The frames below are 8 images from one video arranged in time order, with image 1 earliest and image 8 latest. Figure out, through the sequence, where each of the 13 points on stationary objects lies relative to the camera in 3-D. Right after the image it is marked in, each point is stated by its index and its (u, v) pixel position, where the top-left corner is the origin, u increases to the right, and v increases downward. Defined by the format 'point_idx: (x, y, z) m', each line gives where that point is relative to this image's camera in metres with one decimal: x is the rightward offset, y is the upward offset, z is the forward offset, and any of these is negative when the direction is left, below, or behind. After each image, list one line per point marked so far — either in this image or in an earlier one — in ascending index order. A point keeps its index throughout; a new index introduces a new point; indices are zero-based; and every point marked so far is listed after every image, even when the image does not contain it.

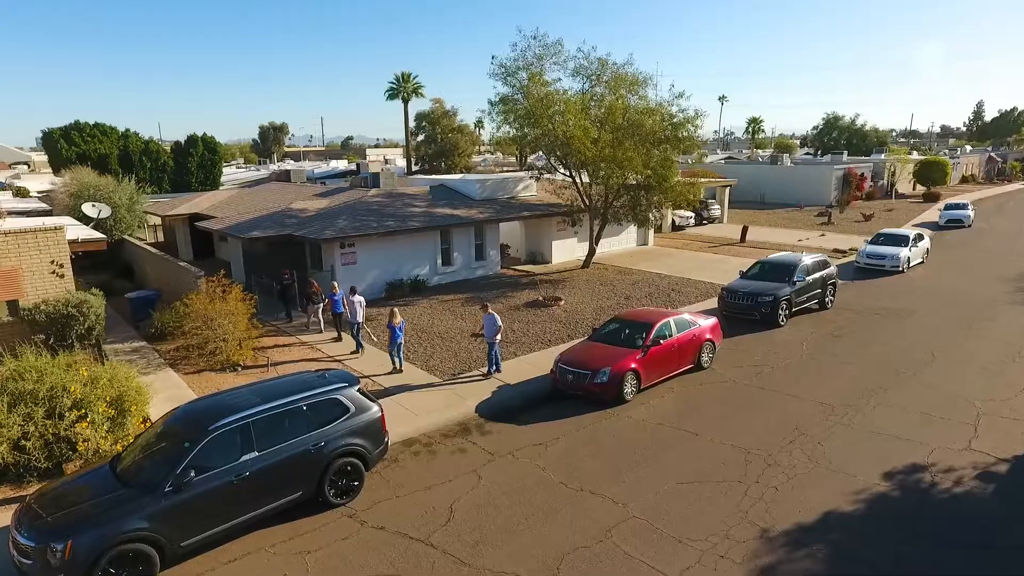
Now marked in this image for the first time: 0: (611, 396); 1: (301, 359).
0: (+1.7, -1.9, +11.0) m
1: (-4.6, -1.6, +13.5) m
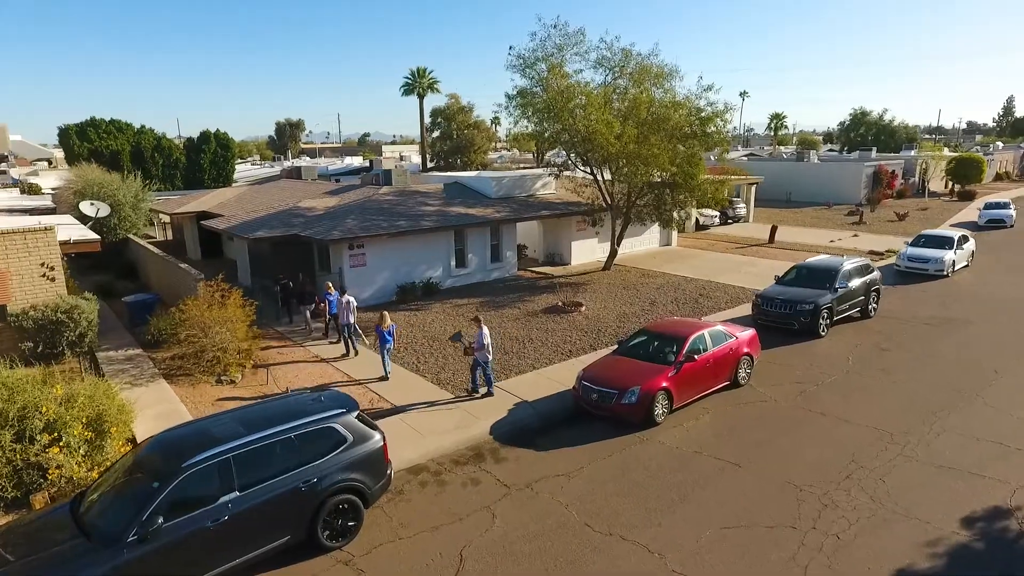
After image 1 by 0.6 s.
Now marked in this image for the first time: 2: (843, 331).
0: (+2.0, -2.1, +9.9) m
1: (-4.3, -1.7, +12.6) m
2: (+7.9, -1.0, +14.8) m
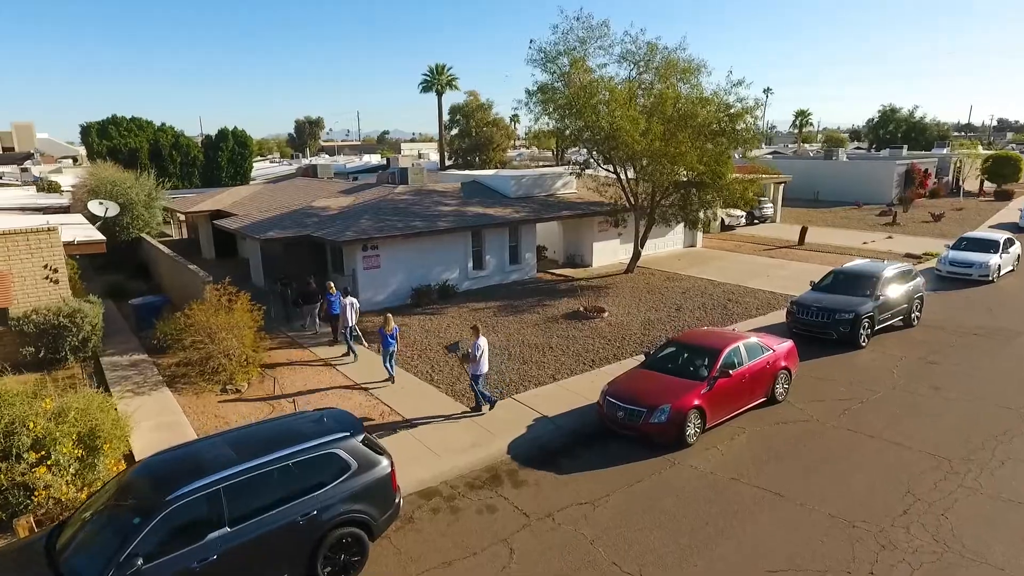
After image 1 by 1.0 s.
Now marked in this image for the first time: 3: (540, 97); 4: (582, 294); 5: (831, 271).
0: (+2.3, -2.2, +9.1) m
1: (-3.9, -1.8, +12.0) m
2: (+8.4, -1.2, +13.8) m
3: (+0.9, +6.0, +19.4) m
4: (+2.1, -0.2, +18.1) m
5: (+7.8, +0.4, +15.0) m
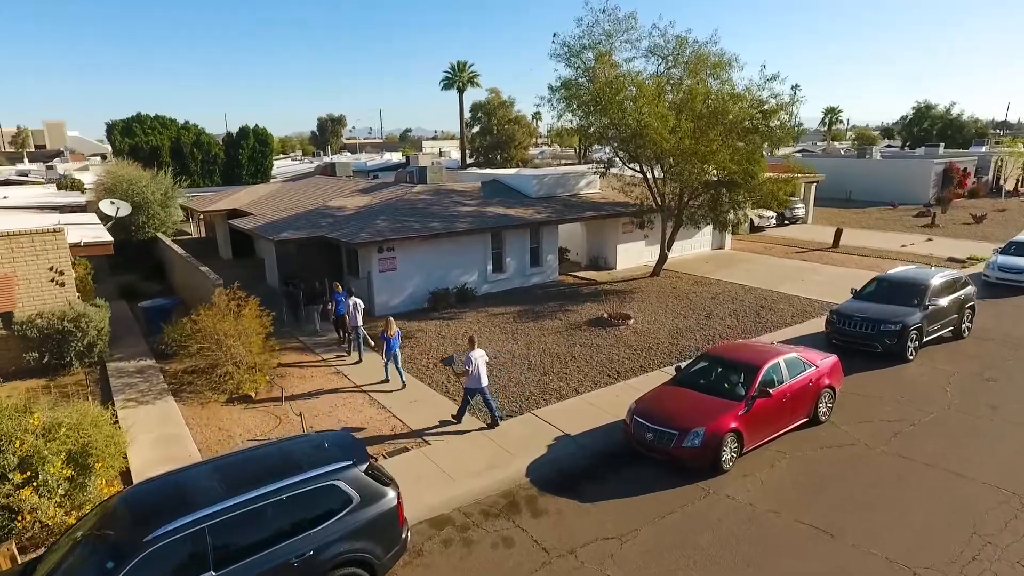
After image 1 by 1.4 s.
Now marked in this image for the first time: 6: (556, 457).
0: (+2.6, -2.4, +8.4) m
1: (-3.5, -1.9, +11.4) m
2: (+8.8, -1.4, +12.9) m
3: (+1.5, +5.9, +18.6) m
4: (+2.7, -0.3, +17.4) m
5: (+8.2, +0.2, +14.1) m
6: (+0.6, -2.5, +9.1) m
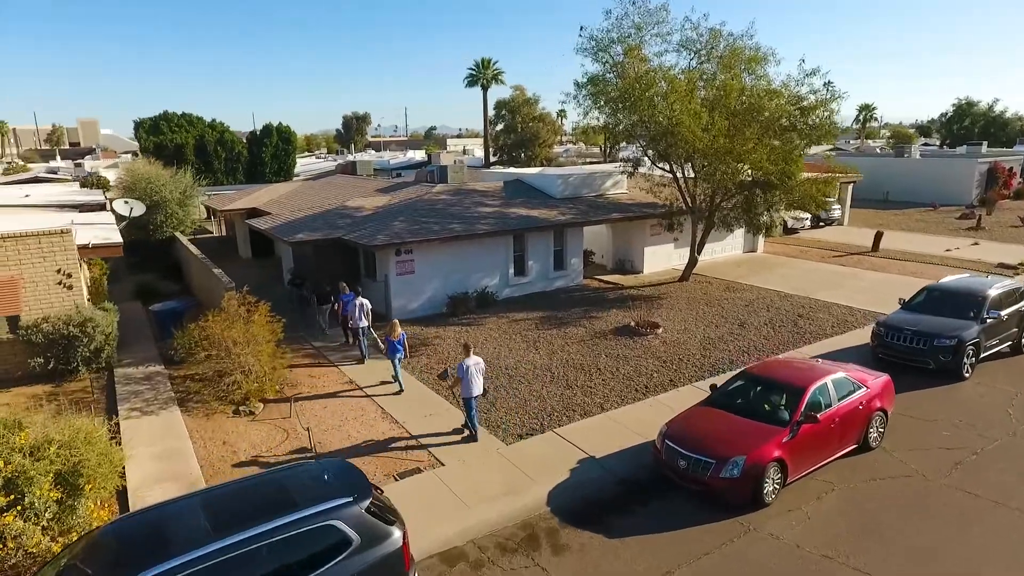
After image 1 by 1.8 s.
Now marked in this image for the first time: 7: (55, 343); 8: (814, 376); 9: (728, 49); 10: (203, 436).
0: (+2.8, -2.6, +7.6) m
1: (-3.2, -2.0, +10.9) m
2: (+9.2, -1.6, +11.8) m
3: (+2.2, +5.7, +17.8) m
4: (+3.3, -0.4, +16.6) m
5: (+8.7, 0.0, +13.1) m
6: (+0.9, -2.6, +8.4) m
7: (-8.2, -1.0, +11.1) m
8: (+4.3, -1.2, +8.7) m
9: (+6.1, +6.8, +17.5) m
10: (-4.8, -2.3, +9.7) m
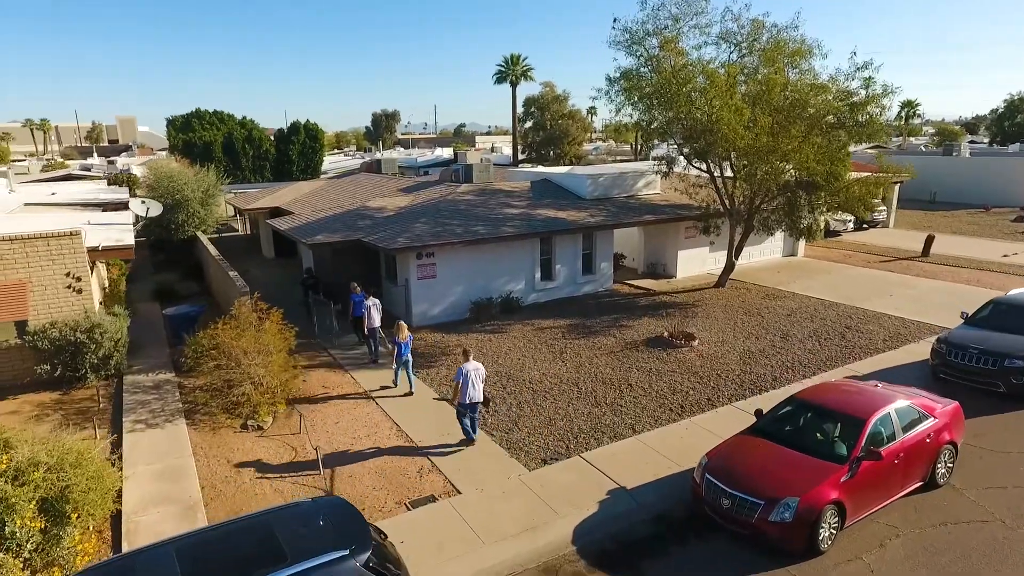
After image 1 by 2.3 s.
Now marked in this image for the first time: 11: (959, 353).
0: (+3.1, -2.8, +6.7) m
1: (-2.8, -2.1, +10.2) m
2: (+9.6, -1.9, +10.7) m
3: (+3.0, +5.6, +16.9) m
4: (+3.9, -0.6, +15.7) m
5: (+9.2, -0.2, +11.9) m
6: (+1.2, -2.8, +7.6) m
7: (-7.8, -1.1, +10.7) m
8: (+4.6, -1.5, +7.8) m
9: (+6.9, +6.6, +16.4) m
10: (-4.5, -2.4, +9.1) m
11: (+7.8, -1.1, +10.8) m
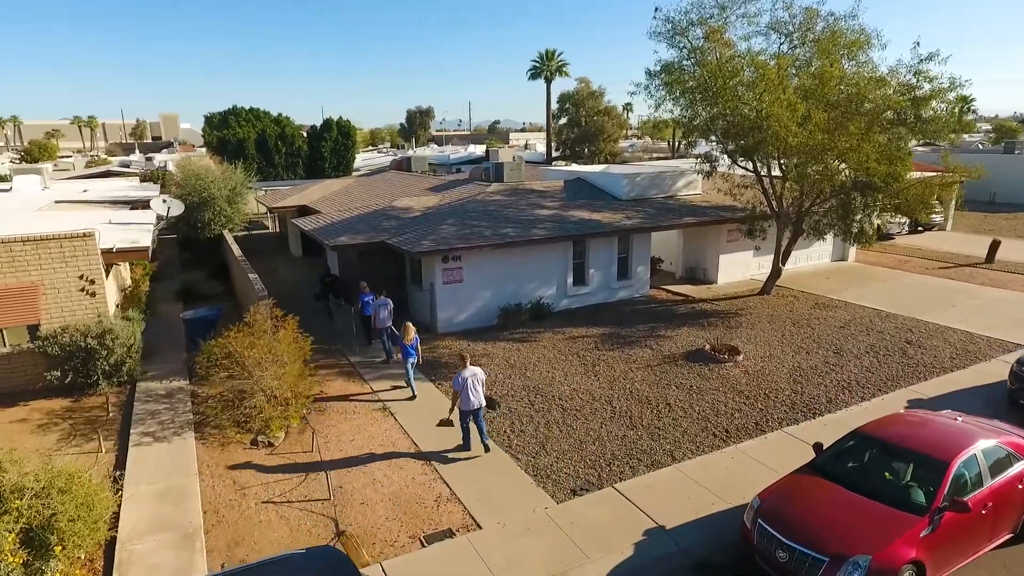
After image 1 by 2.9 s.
0: (+3.3, -3.0, +5.7) m
1: (-2.3, -2.3, +9.6) m
2: (+10.1, -2.2, +9.4) m
3: (+3.9, +5.4, +15.9) m
4: (+4.6, -0.8, +14.6) m
5: (+9.7, -0.5, +10.6) m
6: (+1.5, -3.0, +6.7) m
7: (-7.3, -1.1, +10.3) m
8: (+4.9, -1.7, +6.8) m
9: (+7.7, +6.3, +15.2) m
10: (-4.1, -2.5, +8.6) m
11: (+8.3, -1.4, +9.6) m
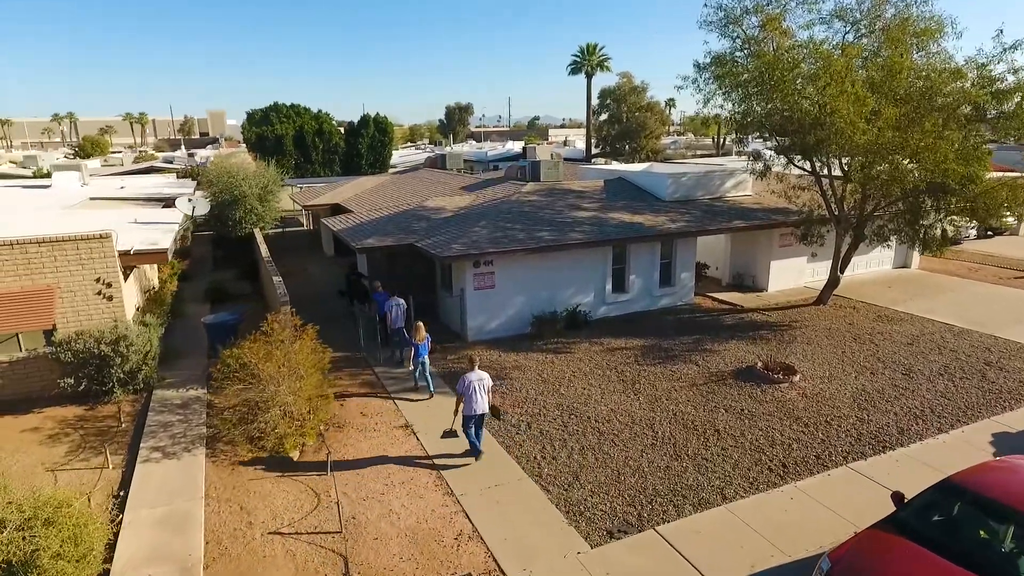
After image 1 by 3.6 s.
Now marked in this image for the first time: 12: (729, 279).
0: (+3.5, -3.3, +4.7) m
1: (-1.9, -2.4, +8.9) m
2: (+10.5, -2.5, +7.9) m
3: (+4.8, +5.2, +14.8) m
4: (+5.4, -1.0, +13.5) m
5: (+10.2, -0.8, +9.2) m
6: (+1.7, -3.2, +5.8) m
7: (-6.8, -1.2, +9.9) m
8: (+5.1, -2.0, +5.6) m
9: (+8.6, +6.1, +13.8) m
10: (-3.7, -2.7, +8.0) m
11: (+8.7, -1.7, +8.3) m
12: (+6.3, +0.3, +17.9) m
